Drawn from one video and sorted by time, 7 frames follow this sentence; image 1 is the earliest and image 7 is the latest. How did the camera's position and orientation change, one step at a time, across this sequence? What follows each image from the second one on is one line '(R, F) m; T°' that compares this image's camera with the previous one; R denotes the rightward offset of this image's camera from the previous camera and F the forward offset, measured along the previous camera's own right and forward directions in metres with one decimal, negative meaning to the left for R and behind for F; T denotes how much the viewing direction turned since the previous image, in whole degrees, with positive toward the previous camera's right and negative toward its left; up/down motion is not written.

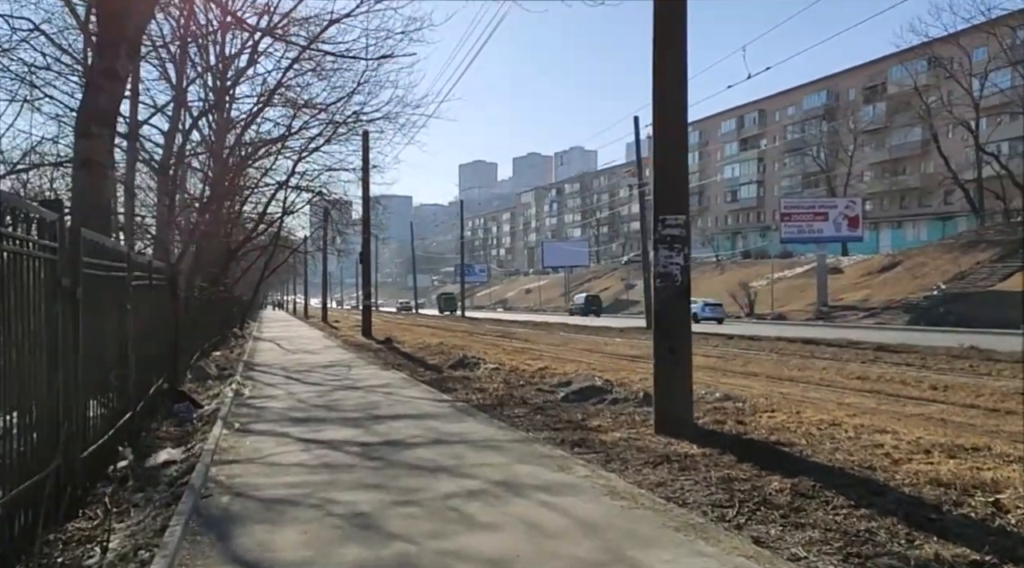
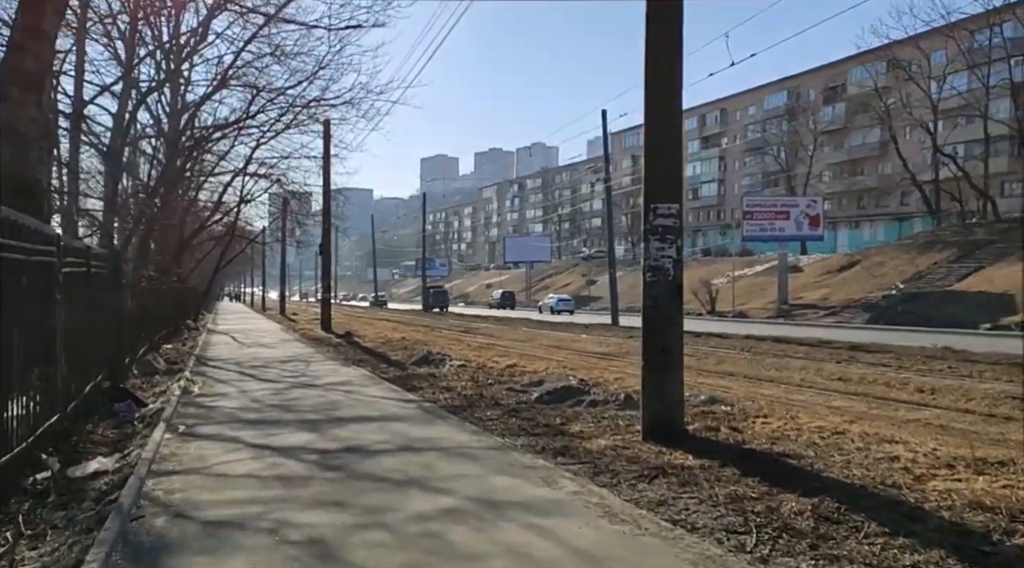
(-0.1, +0.8) m; +3°
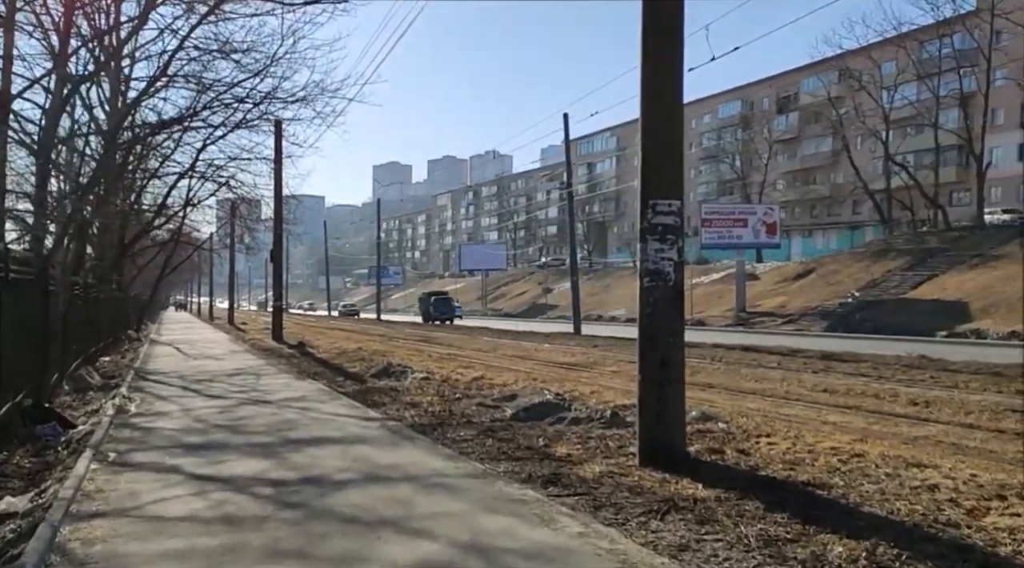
(-0.2, +0.8) m; +3°
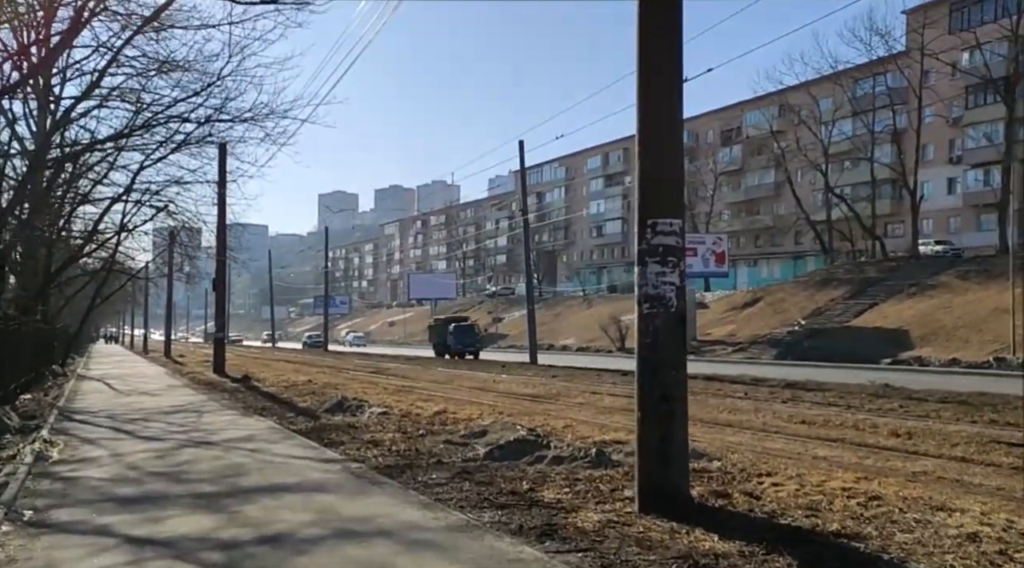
(-0.3, +0.7) m; +3°
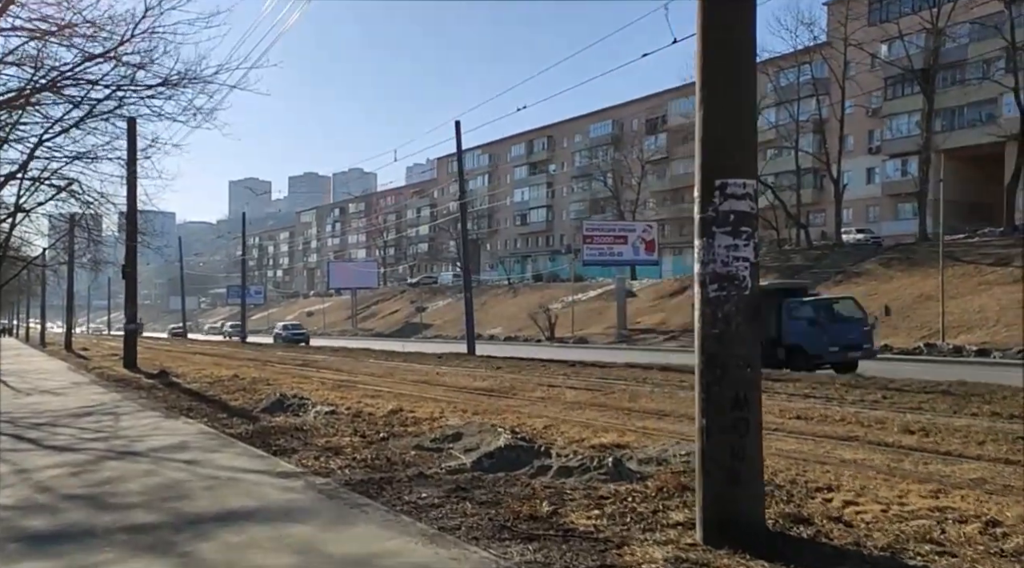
(-0.6, +1.3) m; +5°
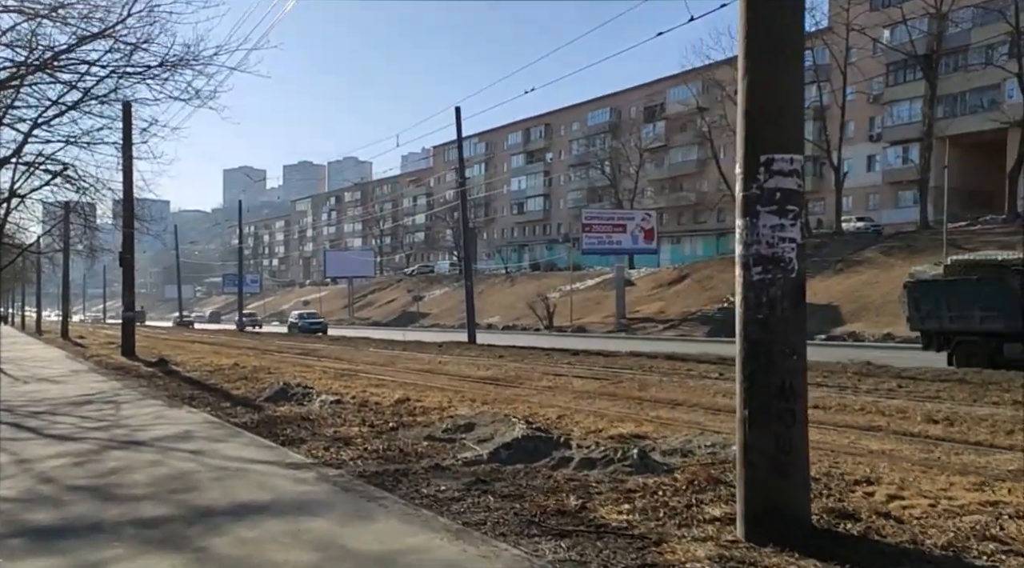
(-0.2, +0.3) m; 0°
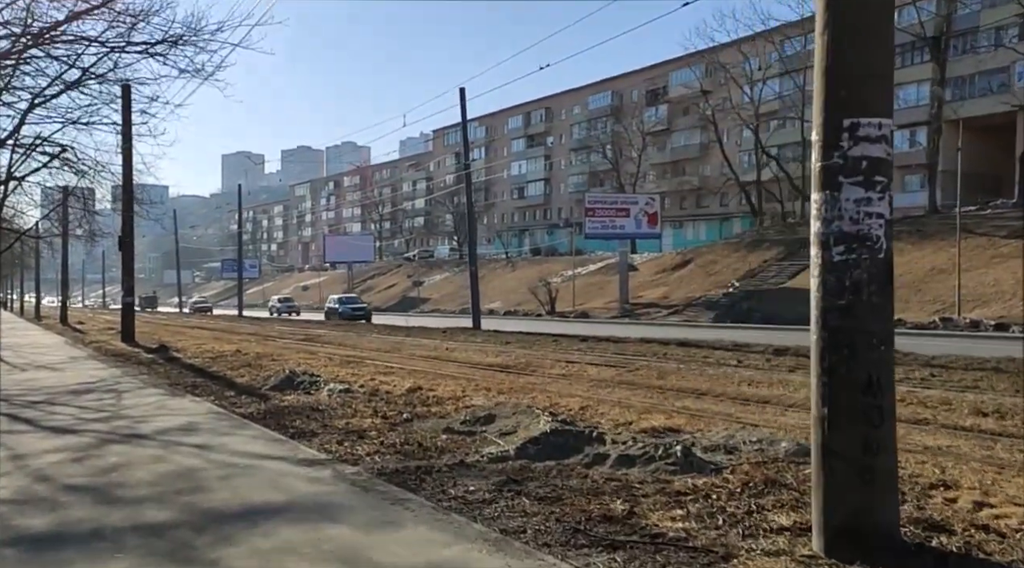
(-0.2, +0.5) m; 0°
